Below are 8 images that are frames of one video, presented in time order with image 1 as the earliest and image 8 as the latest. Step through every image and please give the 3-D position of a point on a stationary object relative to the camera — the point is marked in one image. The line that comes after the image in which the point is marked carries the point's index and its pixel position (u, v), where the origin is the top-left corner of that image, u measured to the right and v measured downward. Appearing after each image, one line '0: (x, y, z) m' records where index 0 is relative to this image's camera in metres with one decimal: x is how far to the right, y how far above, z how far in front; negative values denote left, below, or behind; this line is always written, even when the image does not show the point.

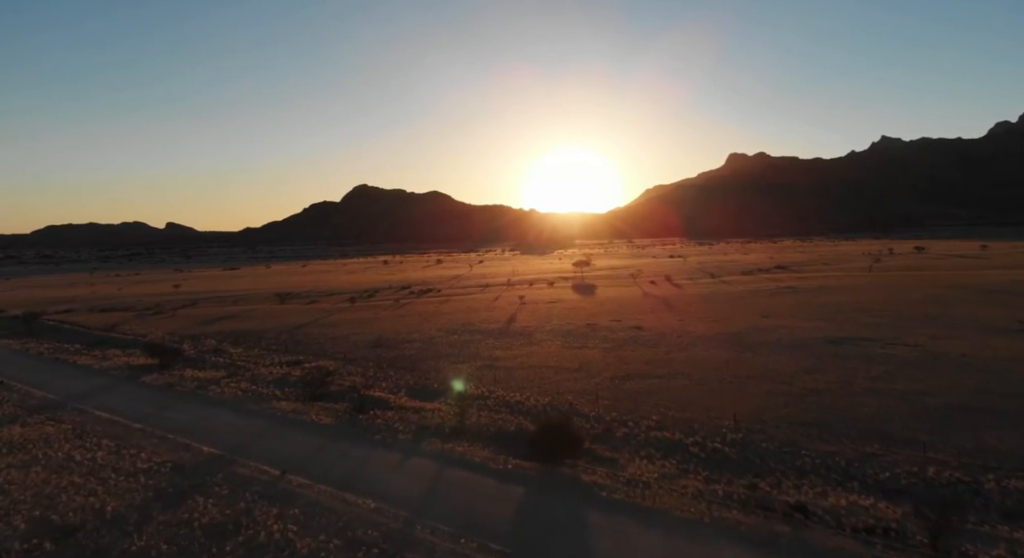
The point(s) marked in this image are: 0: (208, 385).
0: (-10.5, -3.7, +19.6) m
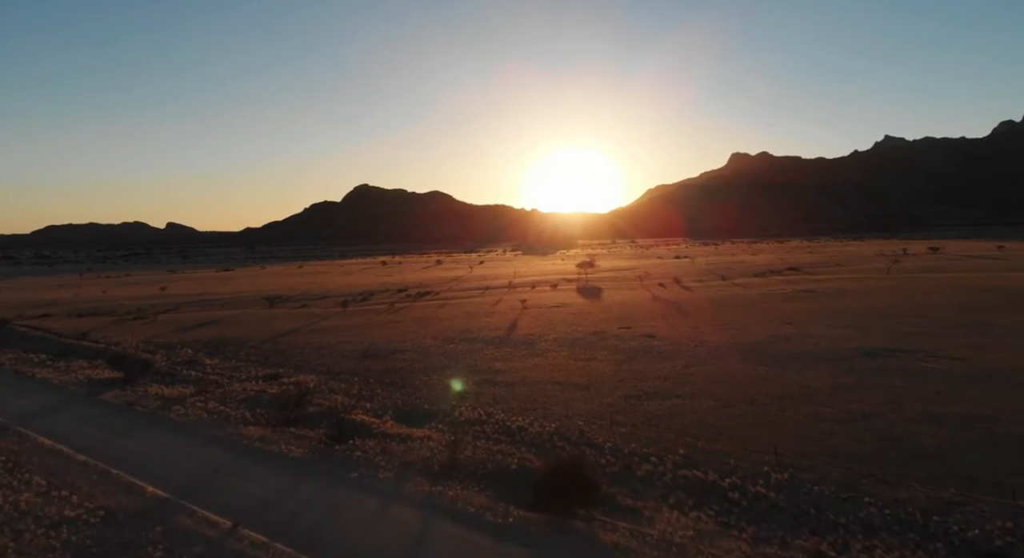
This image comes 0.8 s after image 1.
0: (-10.4, -3.8, +17.4) m
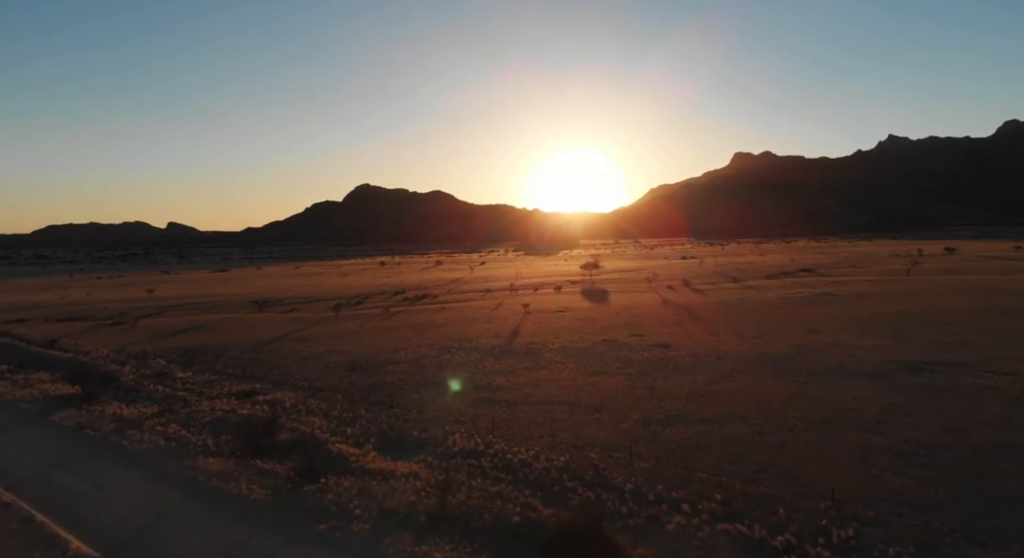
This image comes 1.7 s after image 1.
0: (-10.4, -4.0, +15.4) m
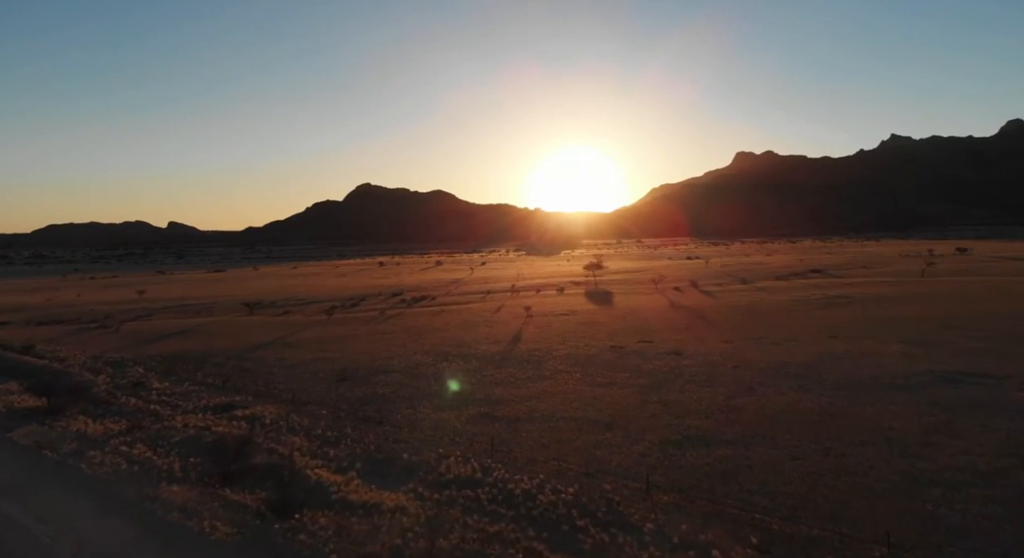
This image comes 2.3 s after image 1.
0: (-10.4, -4.1, +14.0) m
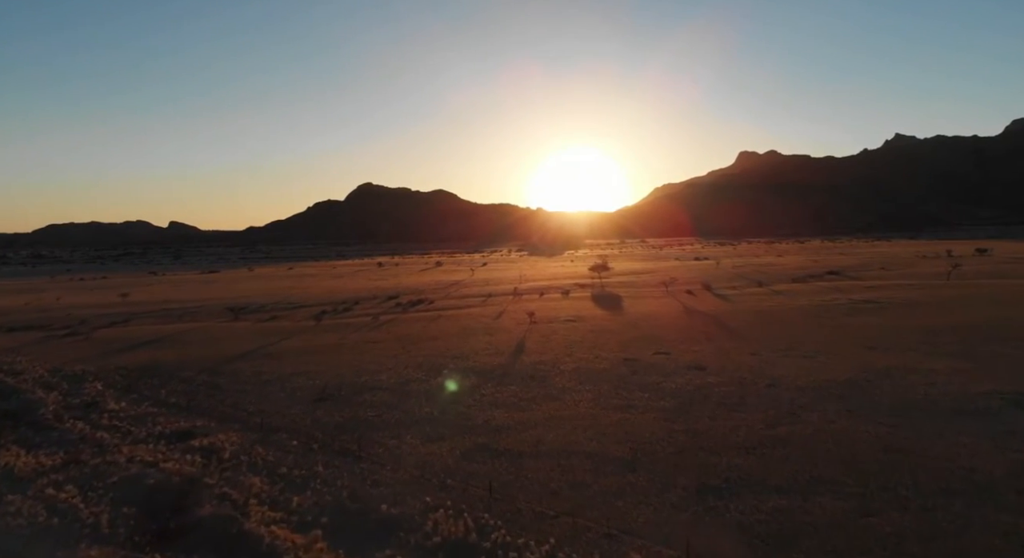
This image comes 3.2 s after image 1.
0: (-10.3, -4.3, +11.7) m
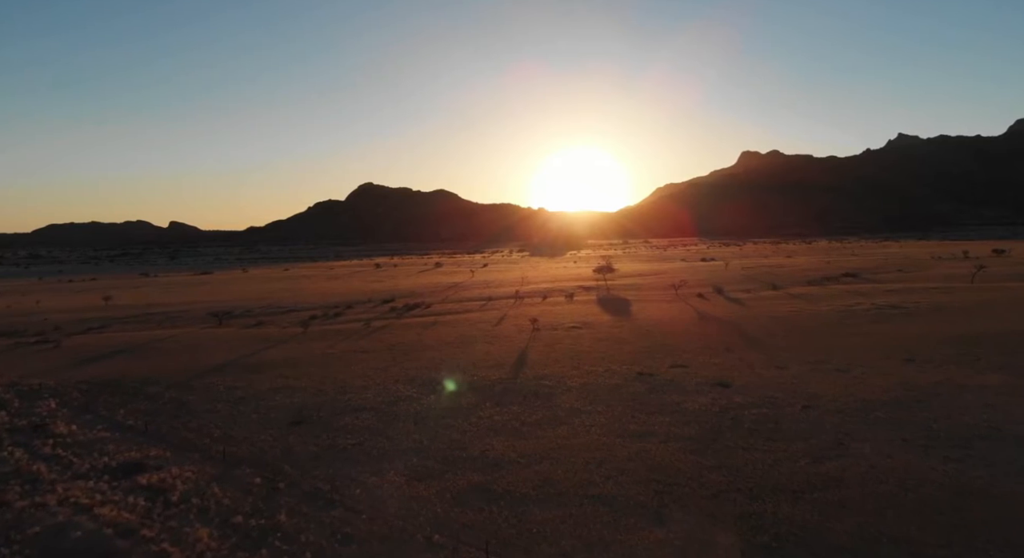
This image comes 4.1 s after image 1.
0: (-10.3, -4.5, +9.7) m
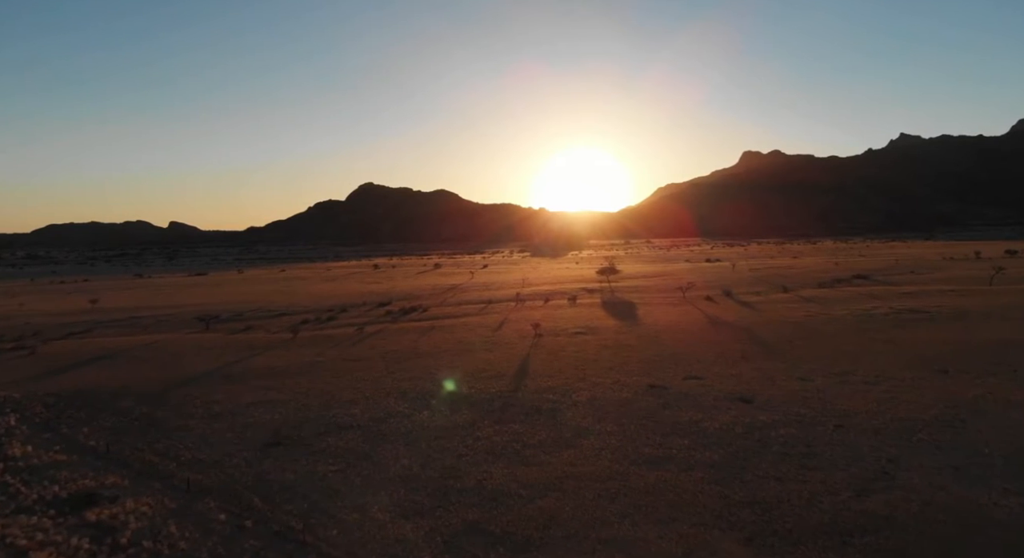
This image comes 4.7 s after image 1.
0: (-10.3, -4.6, +8.3) m
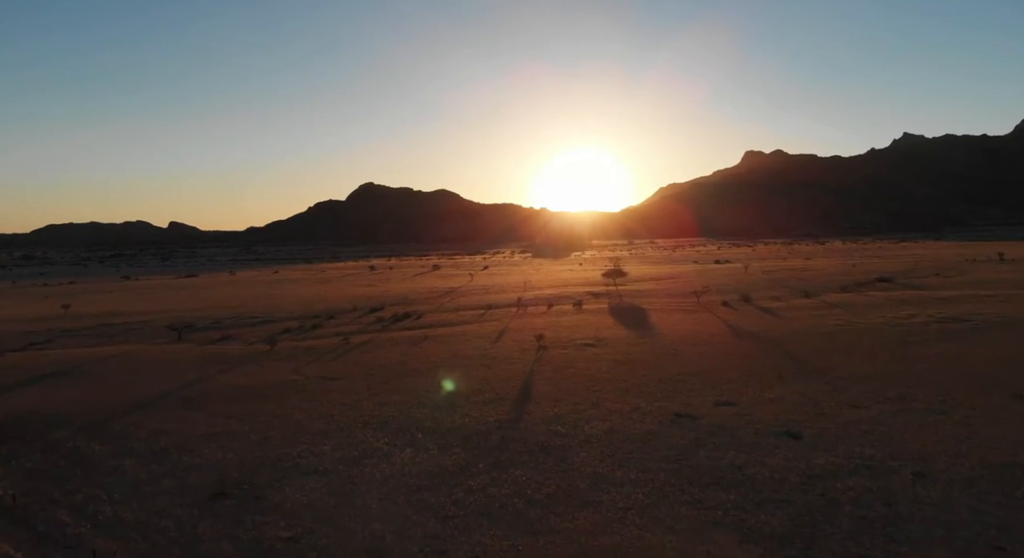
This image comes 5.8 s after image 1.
0: (-10.3, -4.8, +5.8) m
